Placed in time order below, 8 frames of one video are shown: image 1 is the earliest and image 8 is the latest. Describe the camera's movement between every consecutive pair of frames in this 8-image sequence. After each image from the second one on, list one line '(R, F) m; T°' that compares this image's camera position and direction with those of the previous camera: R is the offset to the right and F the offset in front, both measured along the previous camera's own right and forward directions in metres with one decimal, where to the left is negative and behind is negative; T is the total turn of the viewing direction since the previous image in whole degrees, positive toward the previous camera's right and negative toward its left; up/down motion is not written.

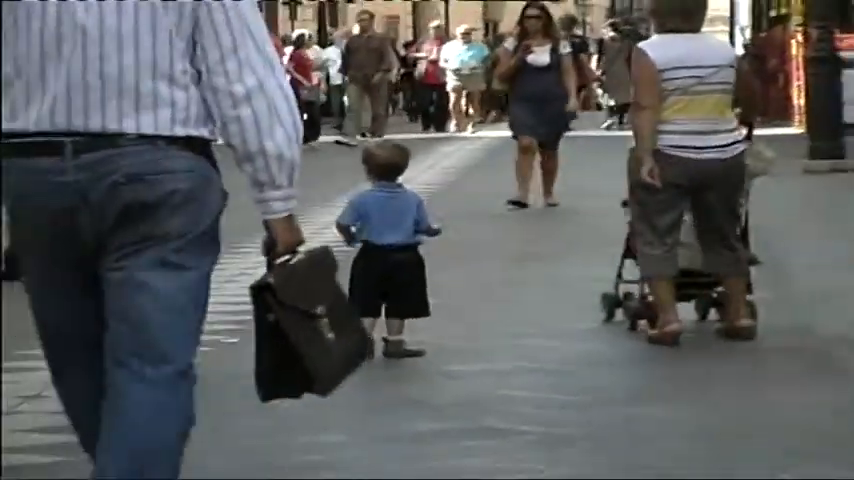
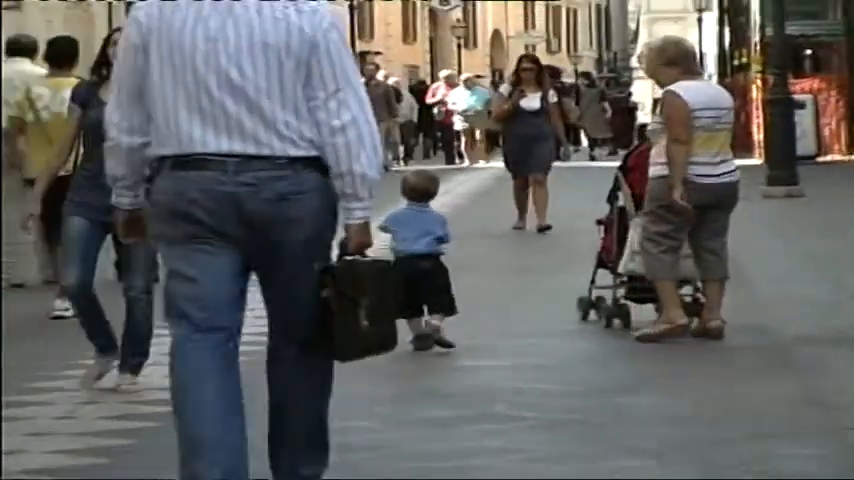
(-0.9, -0.4) m; +9°
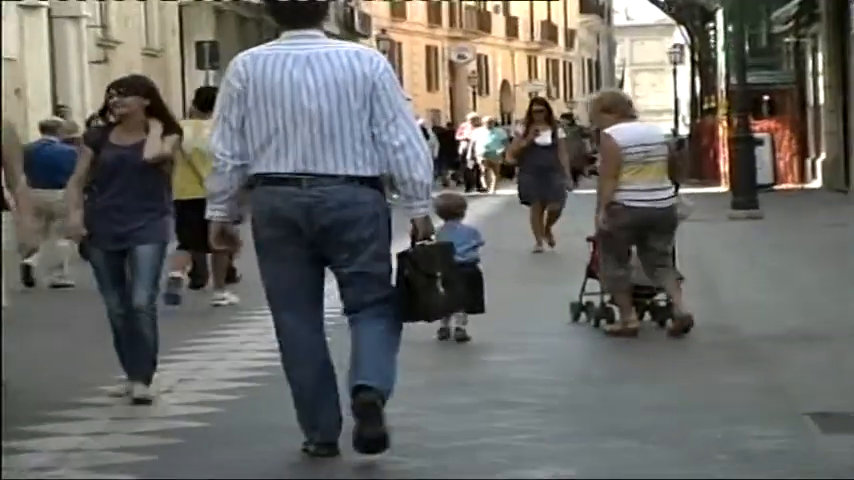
(-0.2, -0.9) m; +1°
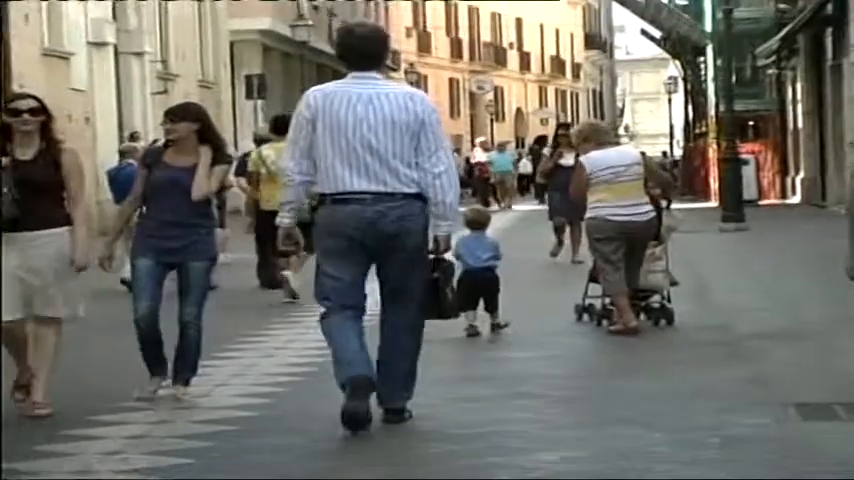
(-0.1, -0.7) m; 0°
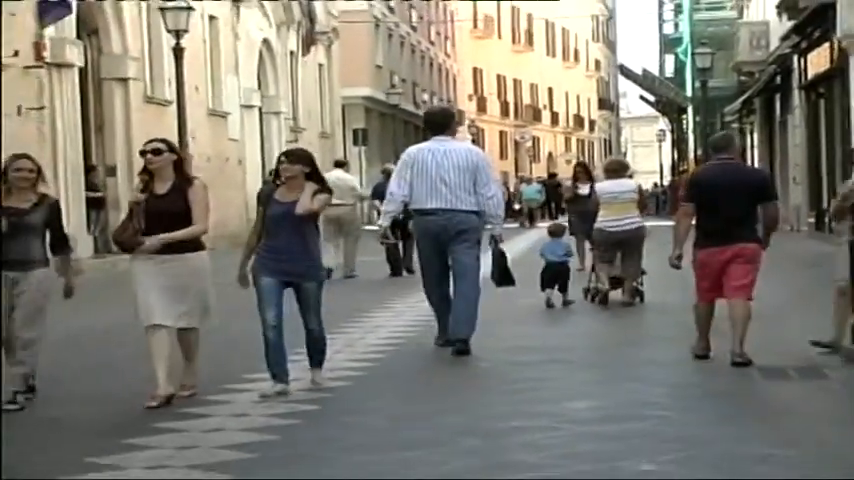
(-0.3, -2.5) m; -1°
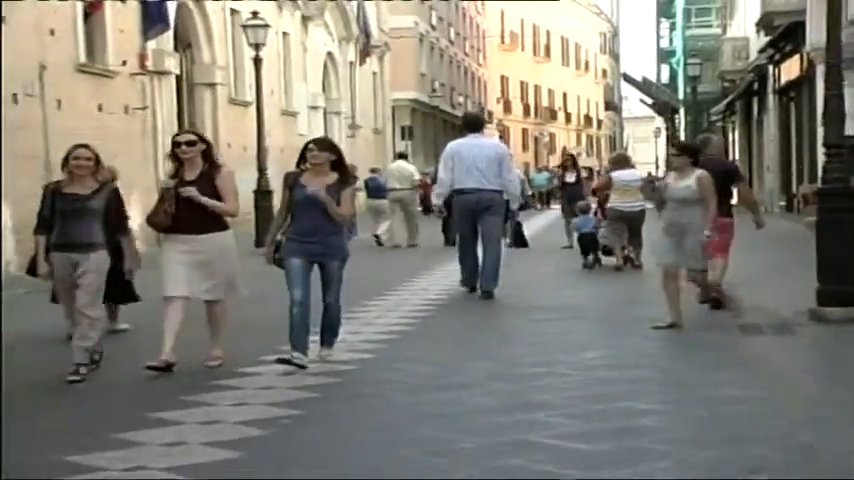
(-0.1, -1.9) m; -1°
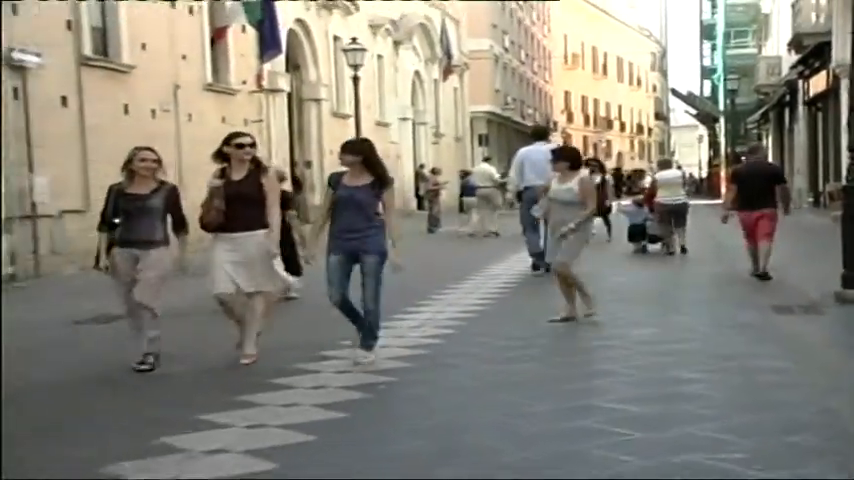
(-0.1, -1.8) m; -3°
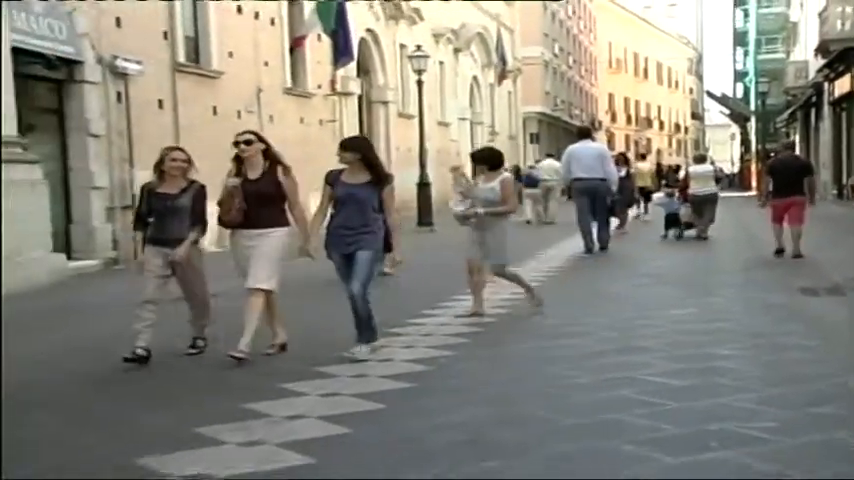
(0.0, -1.4) m; -3°
